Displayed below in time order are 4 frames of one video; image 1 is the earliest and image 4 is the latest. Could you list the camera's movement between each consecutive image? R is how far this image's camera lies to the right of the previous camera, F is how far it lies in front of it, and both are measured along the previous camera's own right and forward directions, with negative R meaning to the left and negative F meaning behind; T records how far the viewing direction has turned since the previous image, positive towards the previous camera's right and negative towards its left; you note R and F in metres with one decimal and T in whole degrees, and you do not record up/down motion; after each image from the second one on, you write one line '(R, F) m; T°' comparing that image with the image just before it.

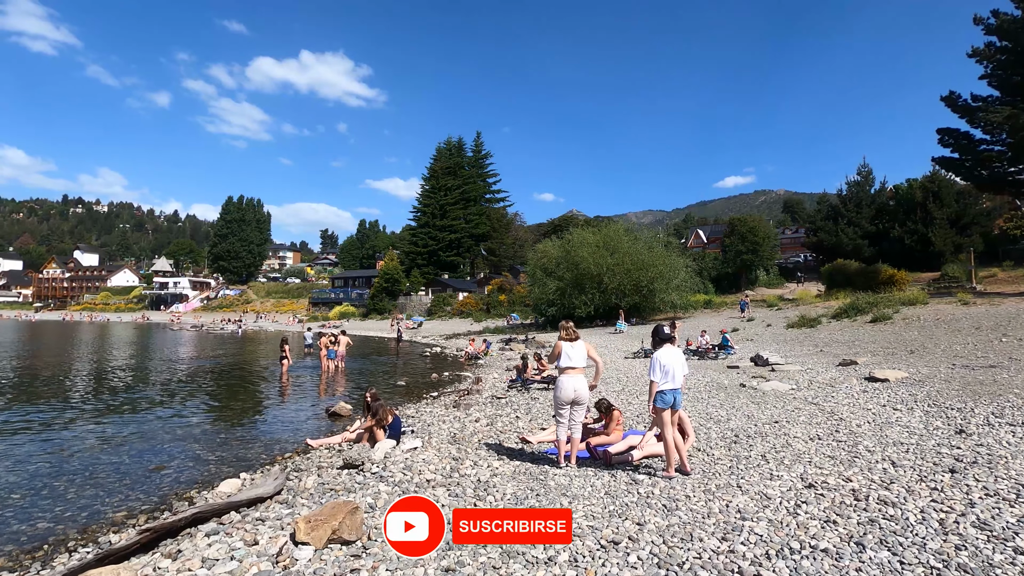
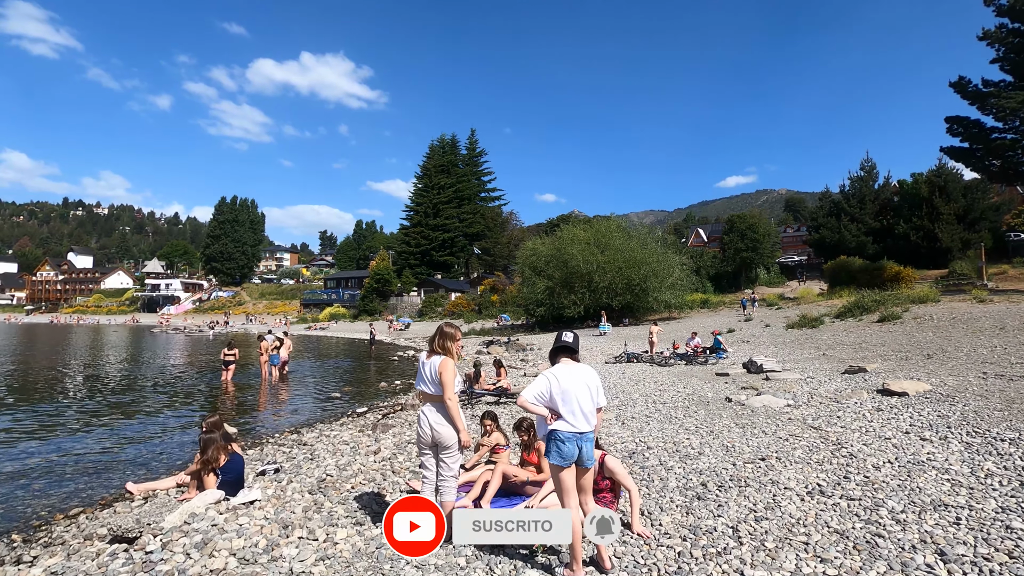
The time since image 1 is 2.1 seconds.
(+1.6, +2.7) m; 0°
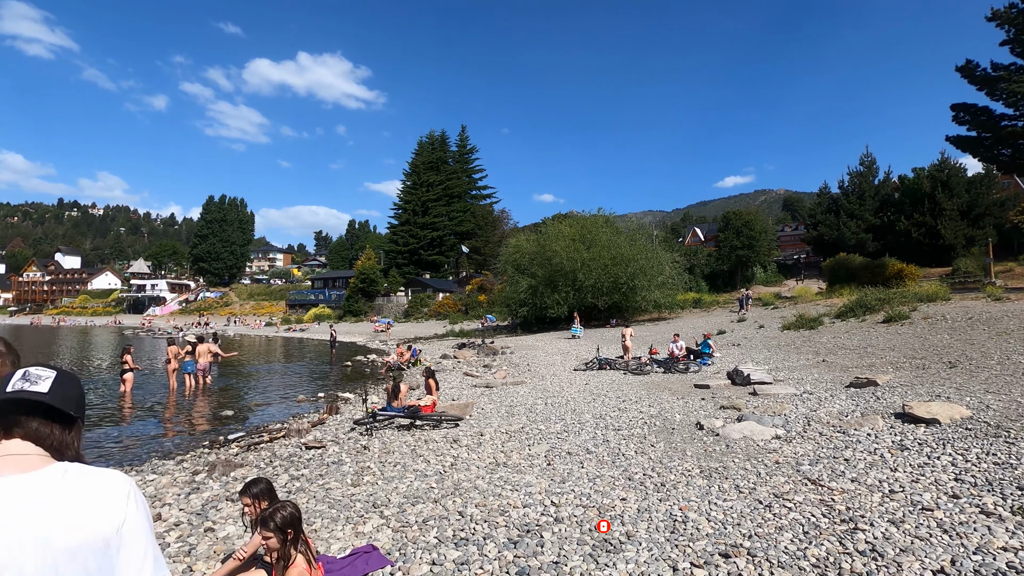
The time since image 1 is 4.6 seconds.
(+1.7, +3.0) m; 0°
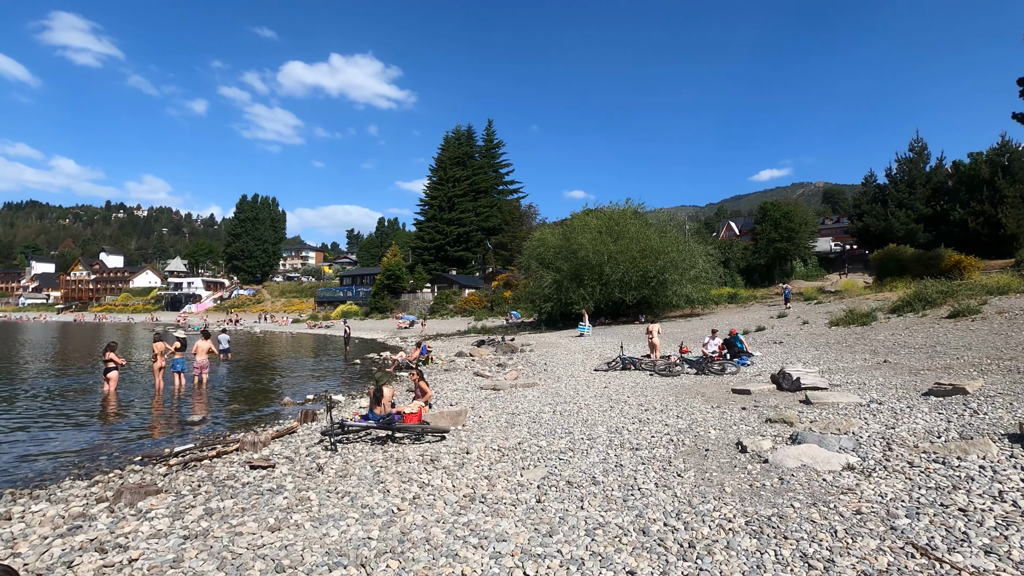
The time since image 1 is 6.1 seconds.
(+0.6, +2.0) m; -3°
